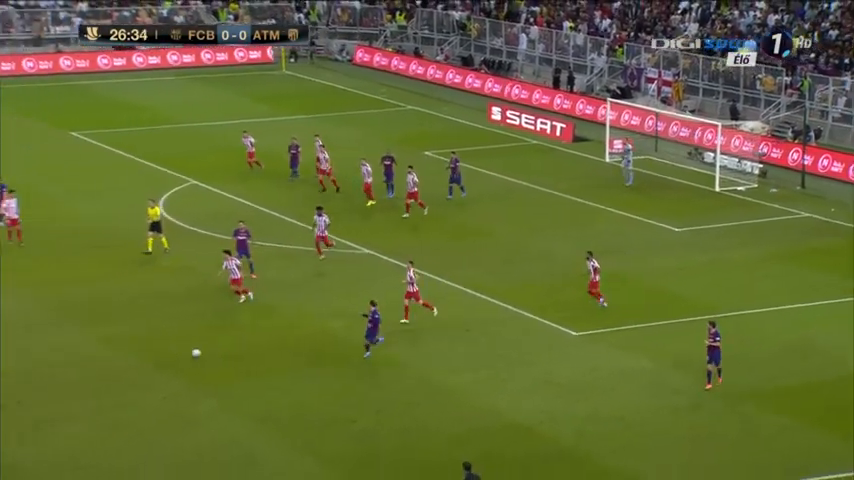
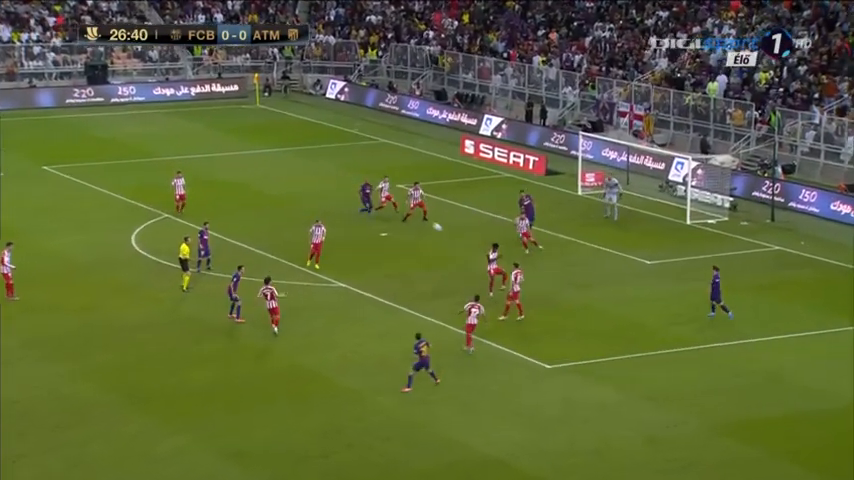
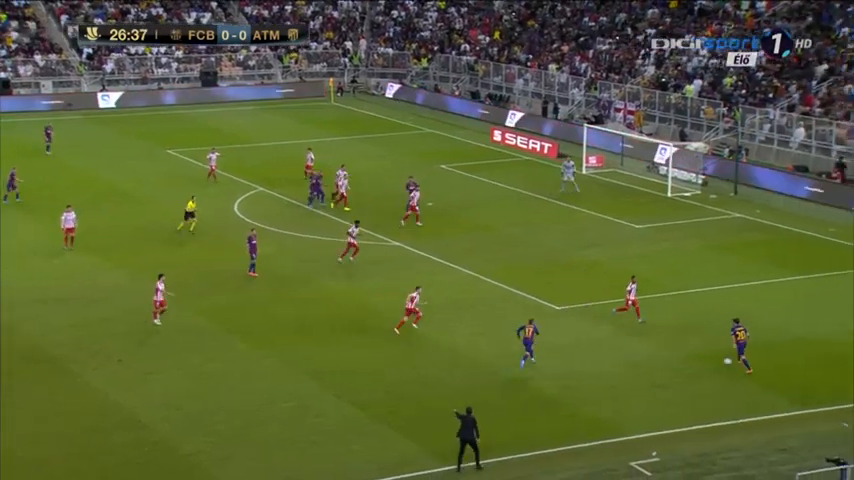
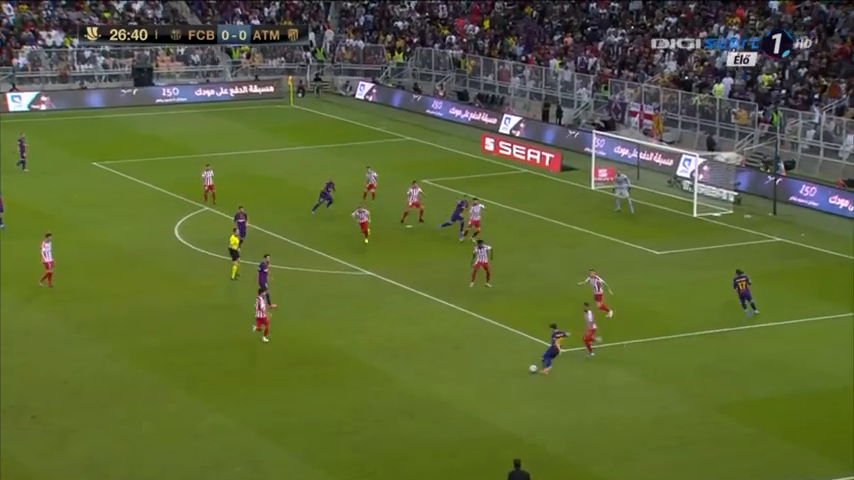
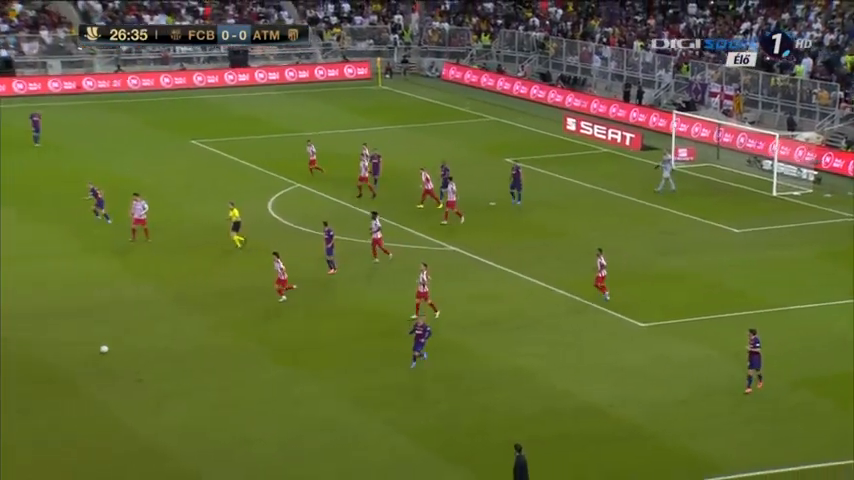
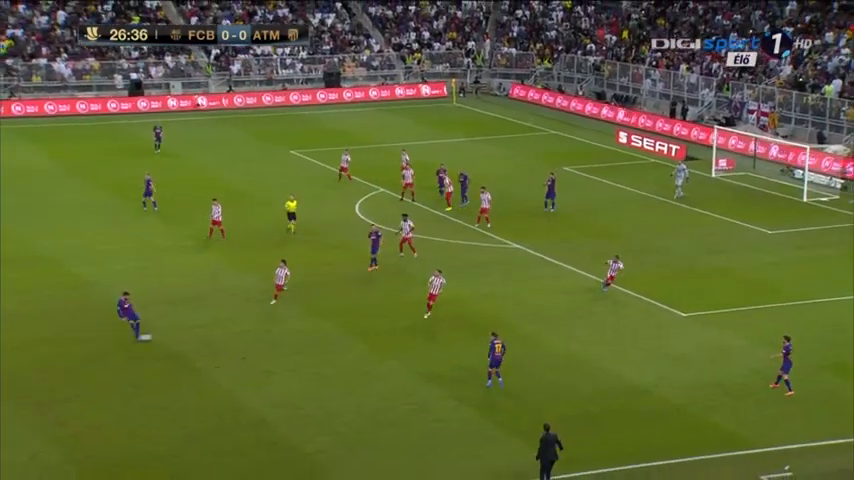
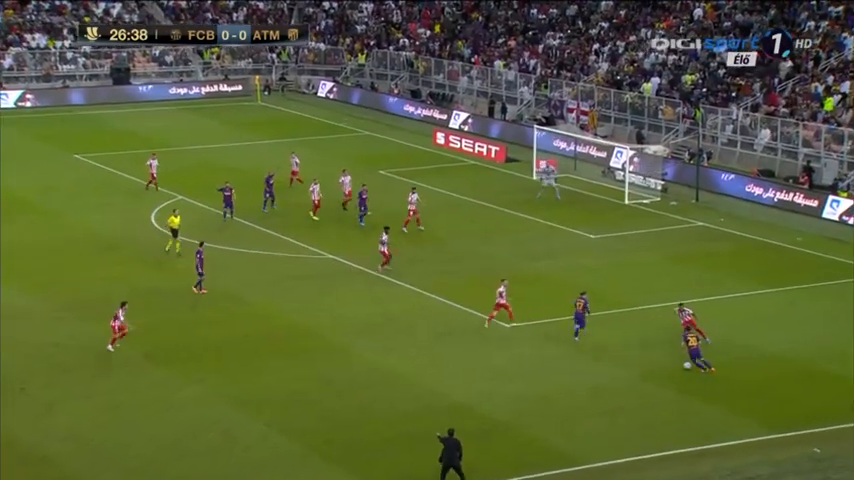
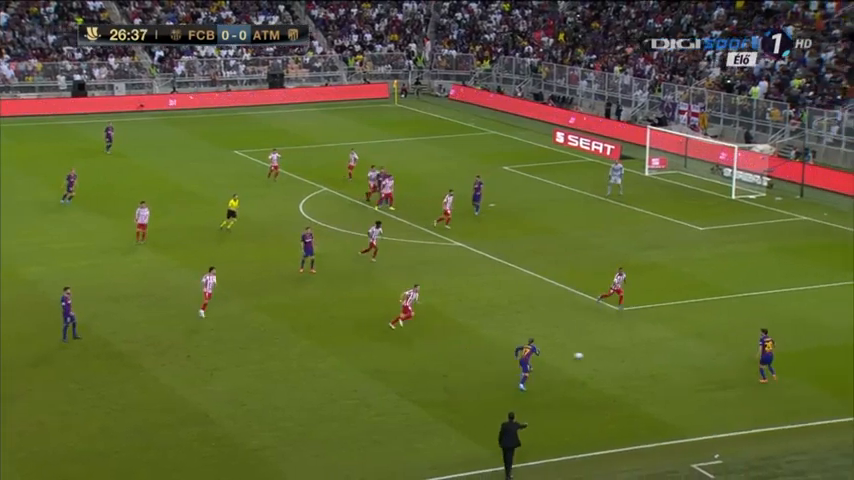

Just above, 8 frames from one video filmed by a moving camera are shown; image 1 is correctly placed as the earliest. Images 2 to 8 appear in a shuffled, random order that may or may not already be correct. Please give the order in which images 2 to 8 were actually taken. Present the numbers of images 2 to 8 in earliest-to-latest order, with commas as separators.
5, 6, 8, 3, 7, 4, 2
